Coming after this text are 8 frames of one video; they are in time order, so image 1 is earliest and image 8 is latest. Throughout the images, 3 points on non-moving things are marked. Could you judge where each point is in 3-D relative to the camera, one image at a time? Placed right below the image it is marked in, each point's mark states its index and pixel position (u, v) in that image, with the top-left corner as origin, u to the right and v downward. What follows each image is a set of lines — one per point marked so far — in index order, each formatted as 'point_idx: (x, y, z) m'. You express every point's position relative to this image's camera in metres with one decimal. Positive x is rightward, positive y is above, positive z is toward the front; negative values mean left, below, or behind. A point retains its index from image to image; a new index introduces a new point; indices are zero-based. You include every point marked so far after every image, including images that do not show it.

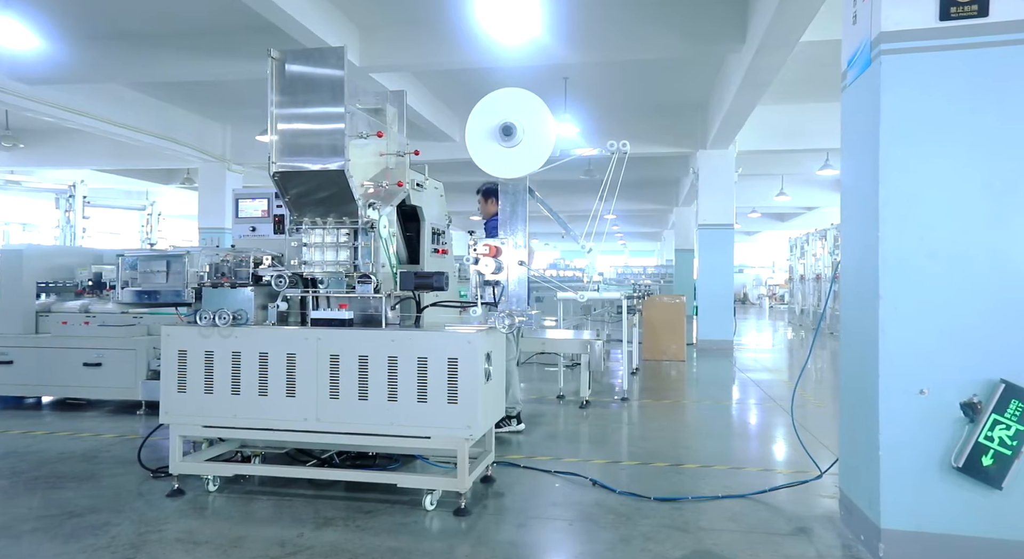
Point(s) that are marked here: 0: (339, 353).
0: (-0.8, -0.3, +2.7) m
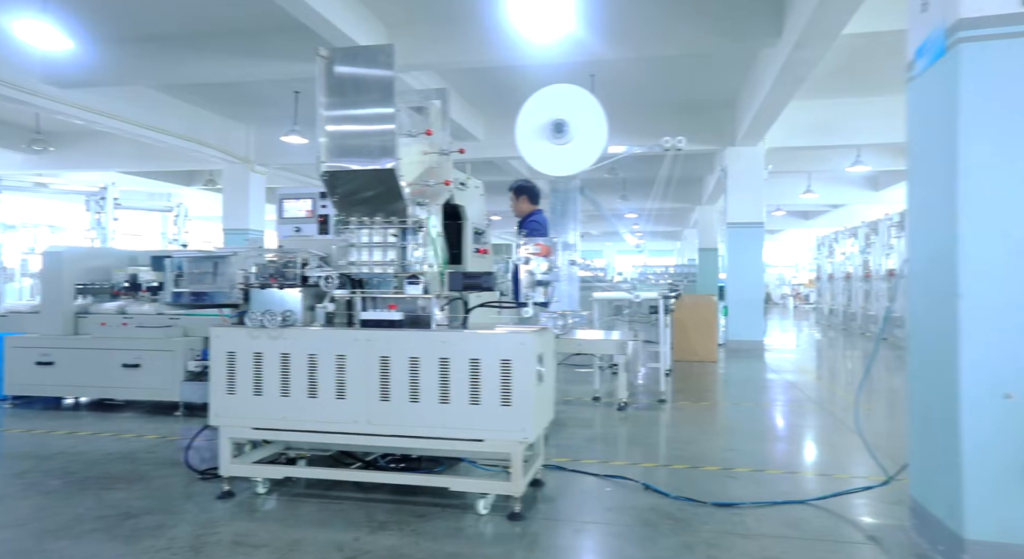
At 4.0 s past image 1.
0: (-0.5, -0.3, +2.6) m
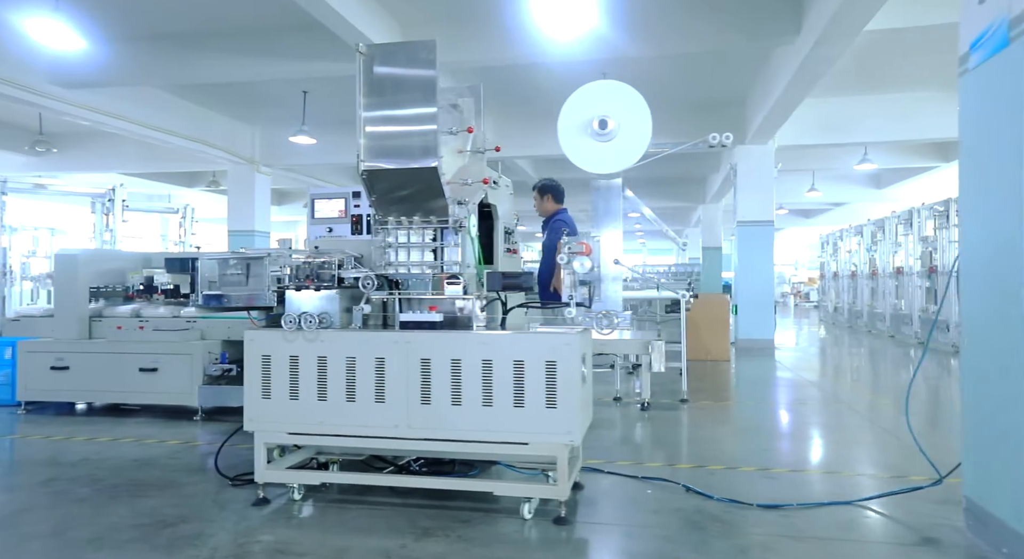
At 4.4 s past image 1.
0: (-0.3, -0.3, +2.6) m
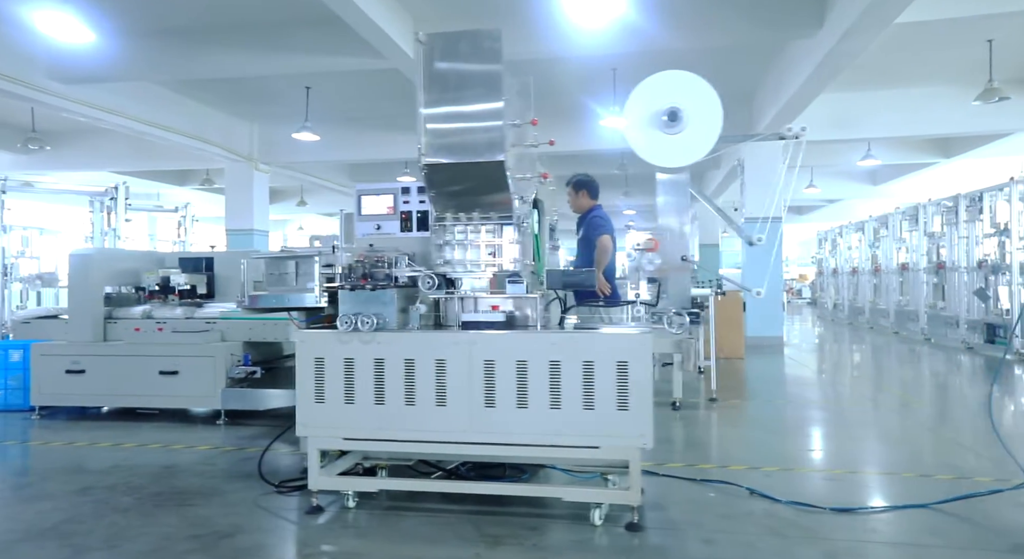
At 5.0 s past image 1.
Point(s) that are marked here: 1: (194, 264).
0: (-0.1, -0.3, +2.5) m
1: (-2.7, +0.1, +5.2) m
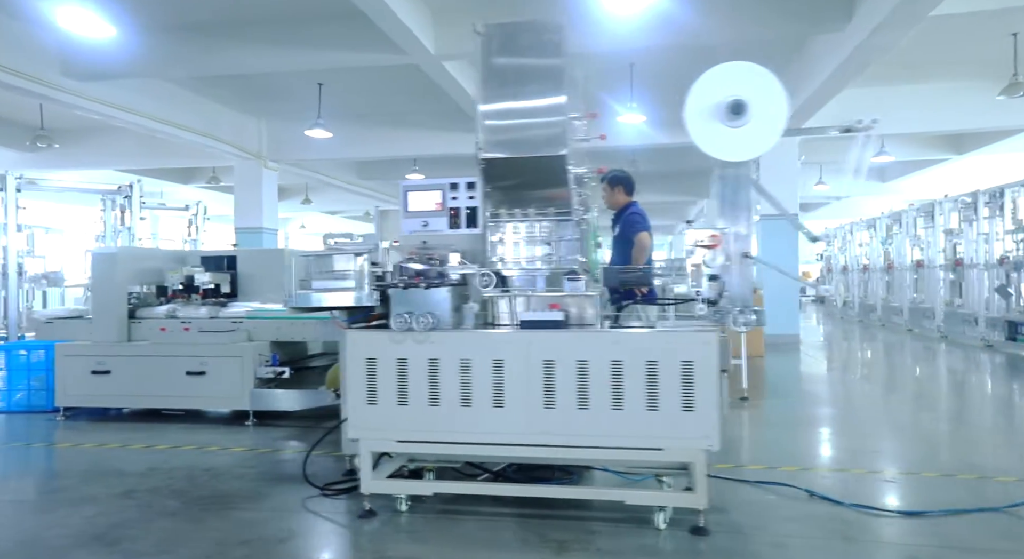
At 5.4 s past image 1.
0: (+0.2, -0.3, +2.4) m
1: (-2.5, +0.1, +5.1) m
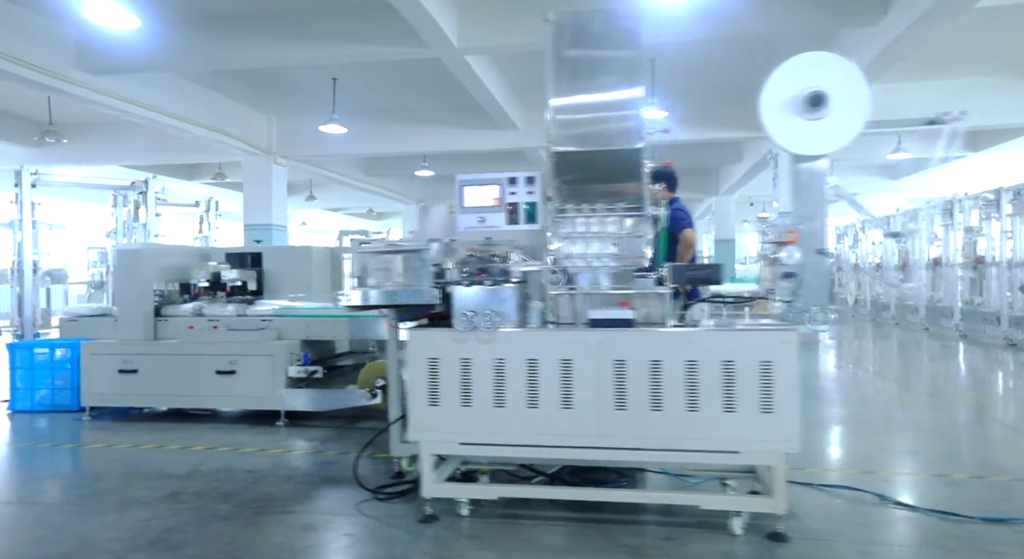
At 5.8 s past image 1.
0: (+0.4, -0.3, +2.3) m
1: (-2.2, +0.2, +5.0) m
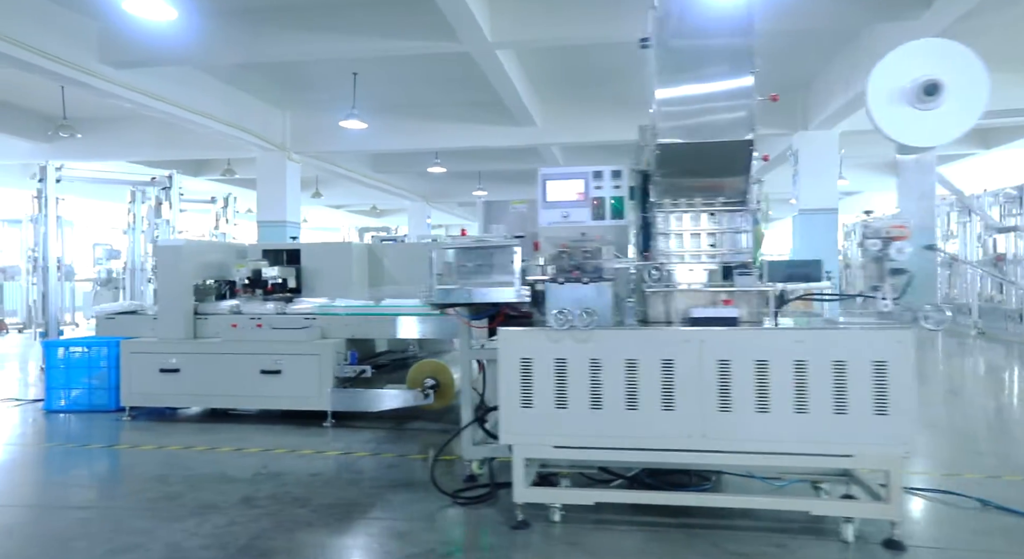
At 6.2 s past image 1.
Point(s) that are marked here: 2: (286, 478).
0: (+0.8, -0.3, +2.3) m
1: (-1.9, +0.2, +4.9) m
2: (-1.1, -1.0, +2.9) m
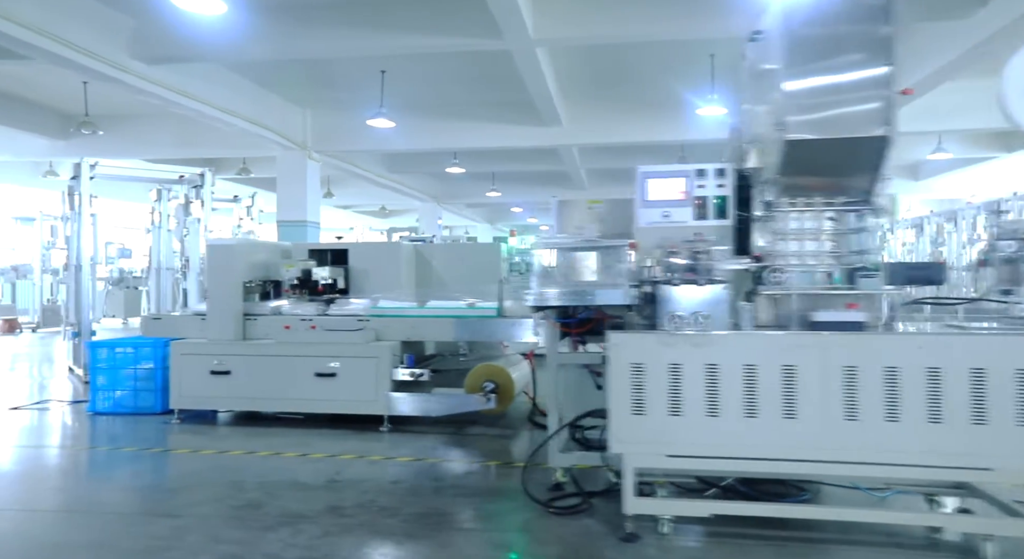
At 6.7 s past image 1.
0: (+1.2, -0.3, +2.2) m
1: (-1.5, +0.2, +4.8) m
2: (-0.7, -1.0, +2.8) m
